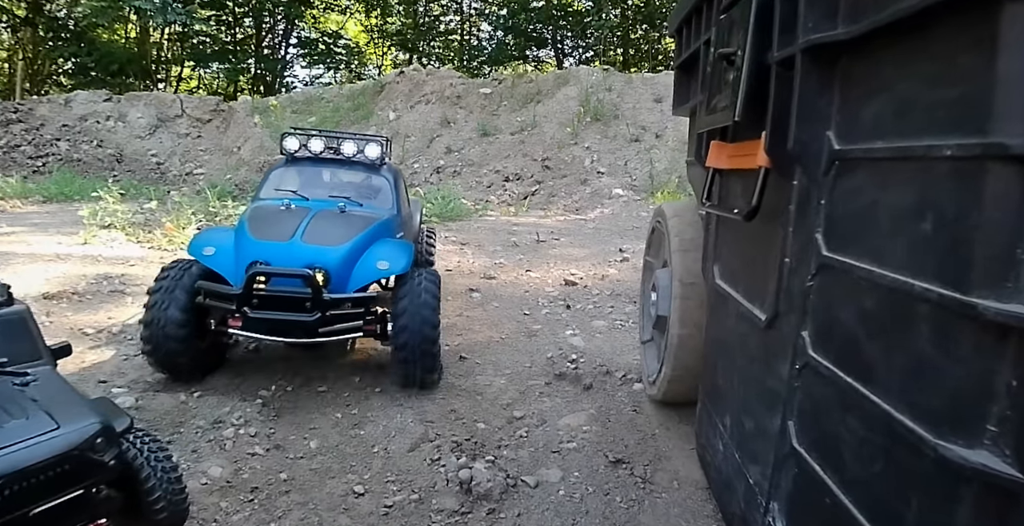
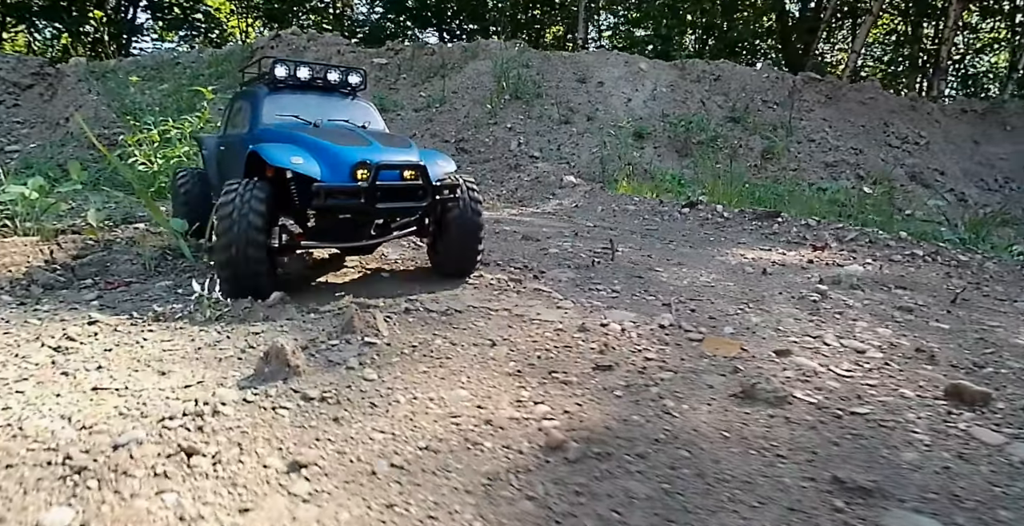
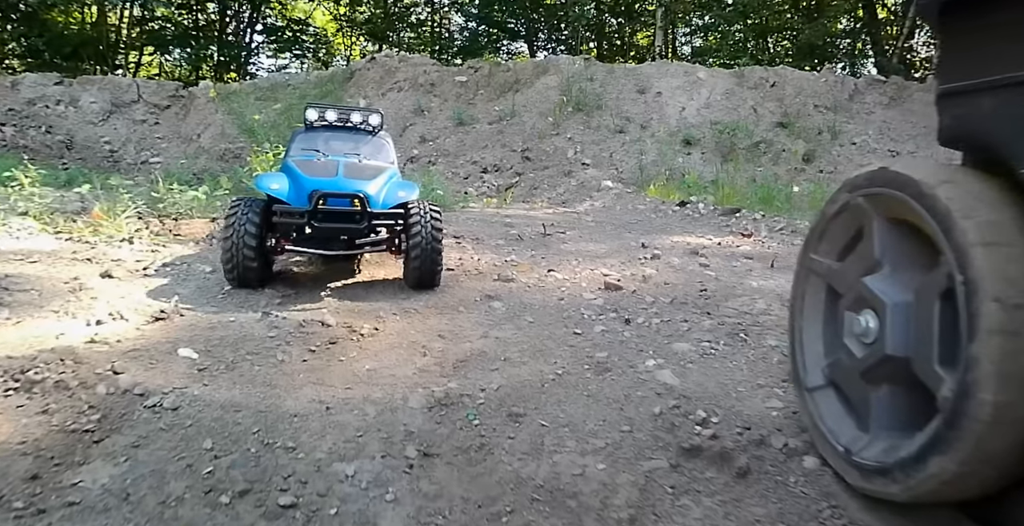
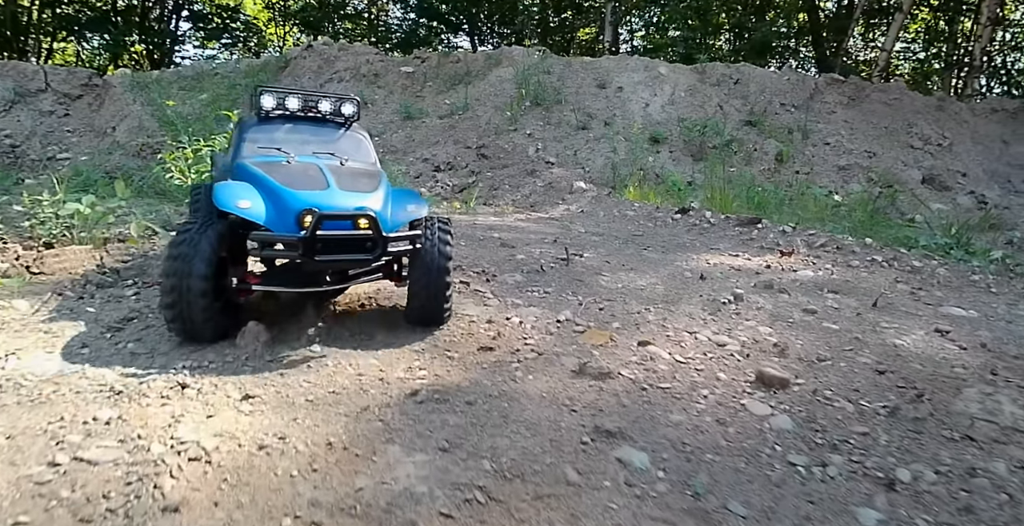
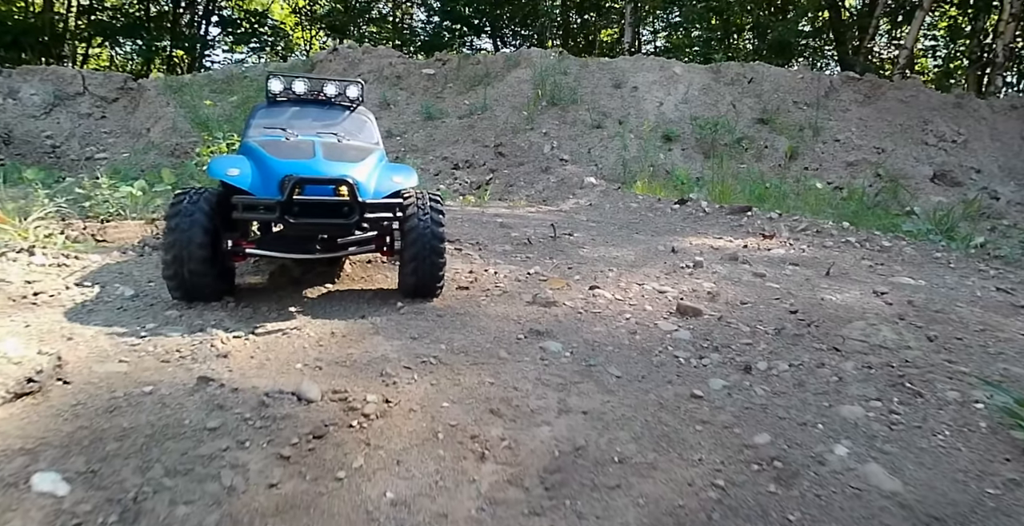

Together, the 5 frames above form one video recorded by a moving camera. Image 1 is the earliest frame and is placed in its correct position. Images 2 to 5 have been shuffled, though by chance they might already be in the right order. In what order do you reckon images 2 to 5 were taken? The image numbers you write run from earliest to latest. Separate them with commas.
3, 5, 4, 2
